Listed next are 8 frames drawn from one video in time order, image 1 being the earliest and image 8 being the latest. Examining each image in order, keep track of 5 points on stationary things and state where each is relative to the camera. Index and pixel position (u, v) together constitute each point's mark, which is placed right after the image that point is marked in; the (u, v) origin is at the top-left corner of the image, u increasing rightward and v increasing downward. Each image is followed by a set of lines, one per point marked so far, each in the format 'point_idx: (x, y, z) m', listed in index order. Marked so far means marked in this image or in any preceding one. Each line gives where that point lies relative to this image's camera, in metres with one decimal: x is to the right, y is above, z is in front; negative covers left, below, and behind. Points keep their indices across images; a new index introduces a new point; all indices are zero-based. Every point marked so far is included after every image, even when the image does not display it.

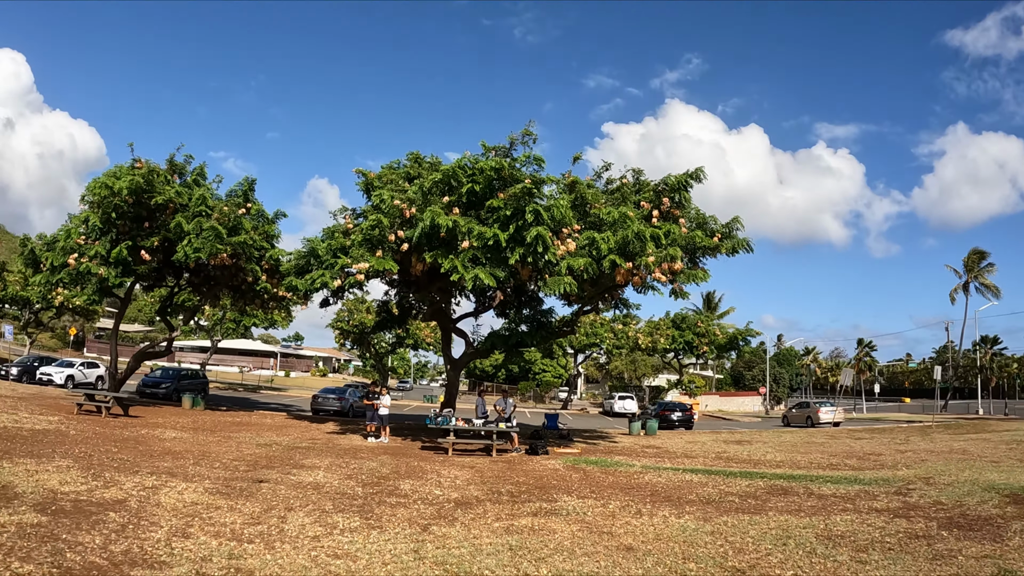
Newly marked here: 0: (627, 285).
0: (+3.2, +0.1, +20.1) m
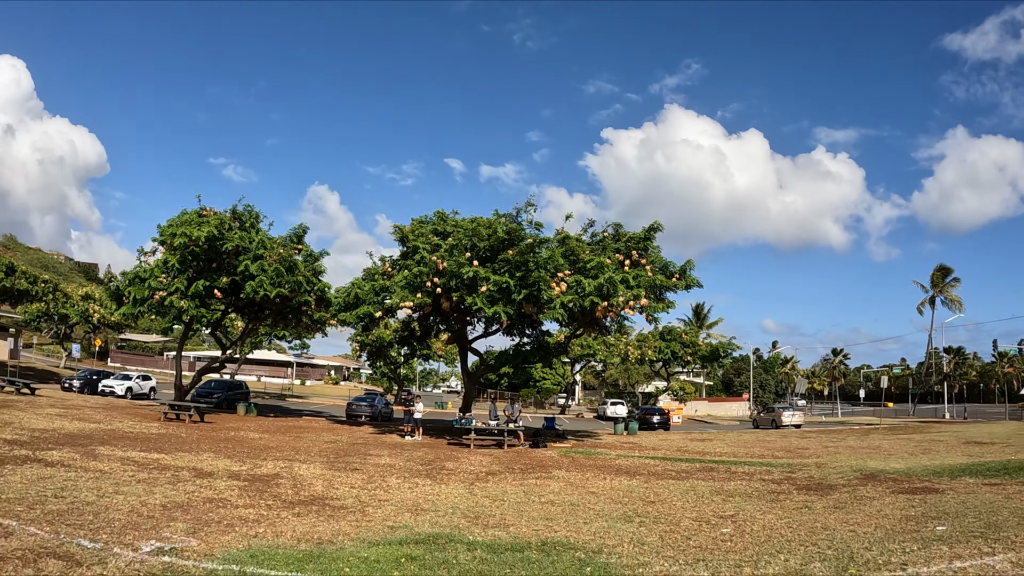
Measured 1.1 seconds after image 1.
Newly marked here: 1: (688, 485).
0: (+3.5, -1.0, +25.3) m
1: (+3.7, -4.1, +13.9) m
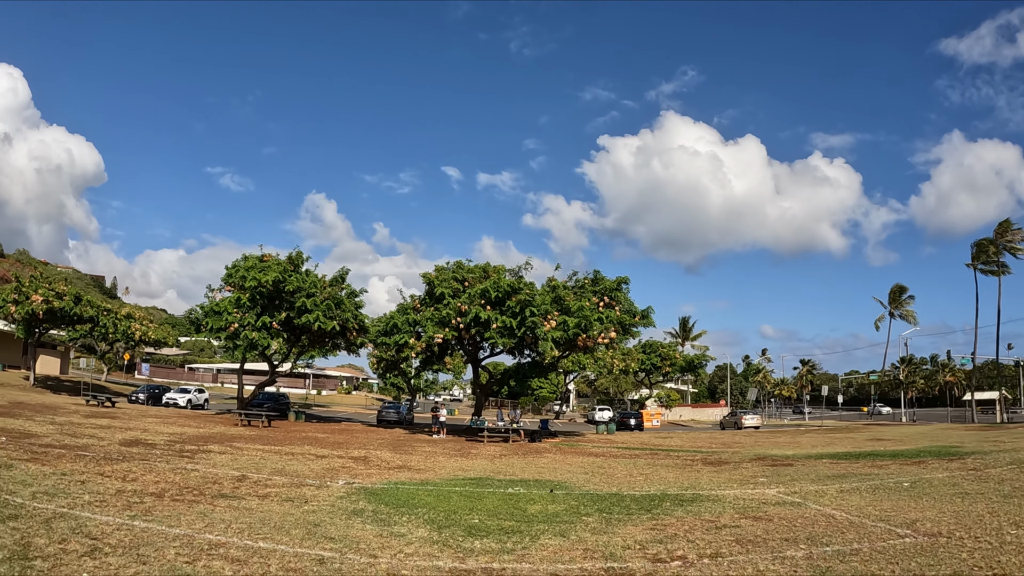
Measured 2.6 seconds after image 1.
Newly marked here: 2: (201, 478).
0: (+3.6, -2.7, +33.0) m
1: (+3.9, -5.5, +21.6) m
2: (-6.5, -3.9, +14.1) m
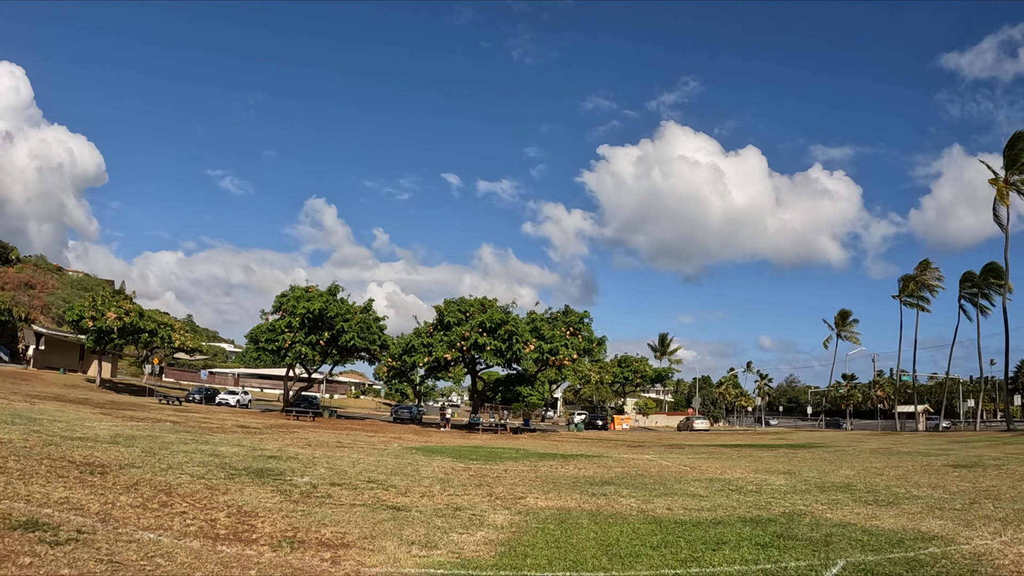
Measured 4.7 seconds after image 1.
0: (+2.9, -4.7, +43.8) m
1: (+3.2, -7.5, +32.3) m
2: (-7.1, -5.6, +24.9) m
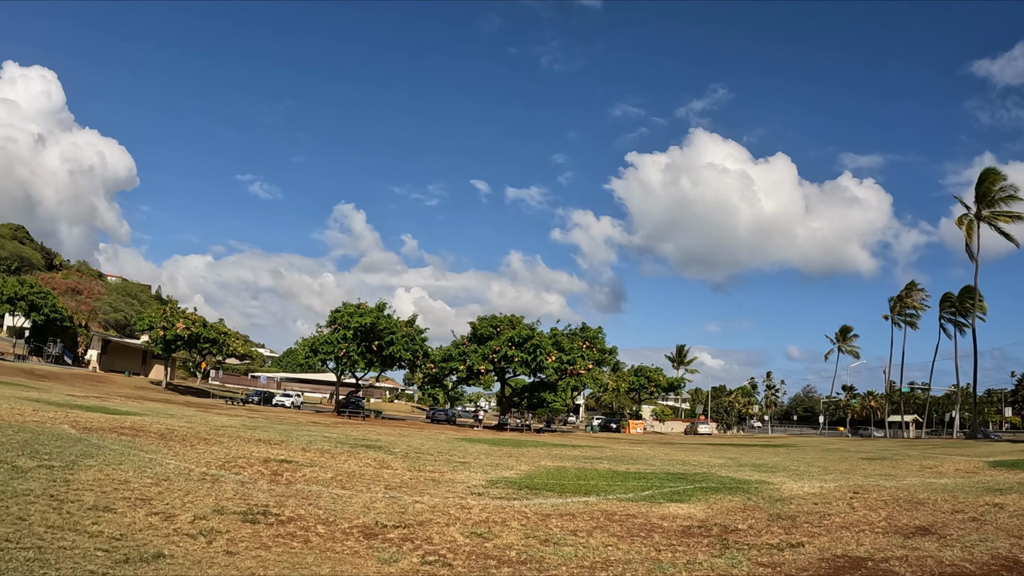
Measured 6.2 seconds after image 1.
0: (+4.6, -6.3, +51.2) m
1: (+4.4, -9.0, +39.6) m
2: (-6.1, -6.9, +32.6) m
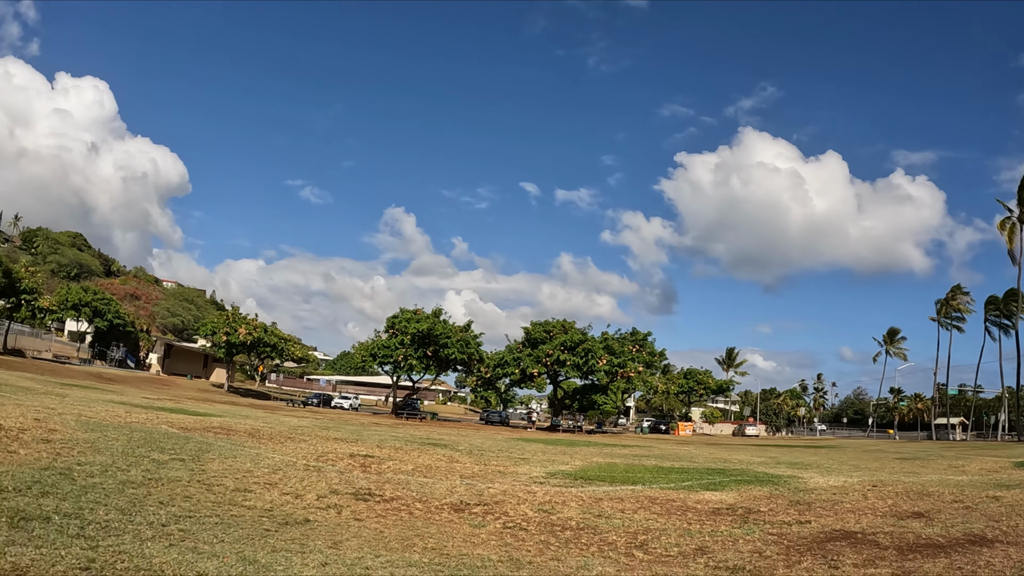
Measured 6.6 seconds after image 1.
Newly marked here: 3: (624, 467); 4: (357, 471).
0: (+8.4, -6.8, +52.9) m
1: (+7.5, -9.4, +41.4) m
2: (-3.5, -7.5, +35.1) m
3: (+3.2, -5.2, +19.4) m
4: (-3.6, -4.2, +15.5) m
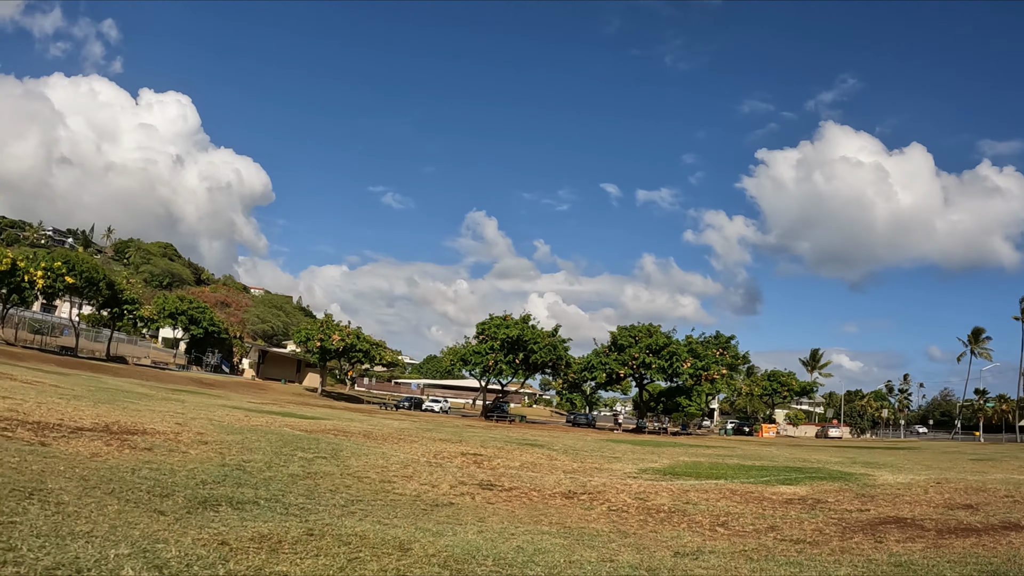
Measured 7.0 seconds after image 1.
0: (+15.0, -7.1, +54.0) m
1: (+12.9, -9.8, +42.7) m
2: (+1.2, -8.1, +37.6) m
3: (+6.1, -5.6, +21.3) m
4: (-1.1, -4.8, +18.2) m
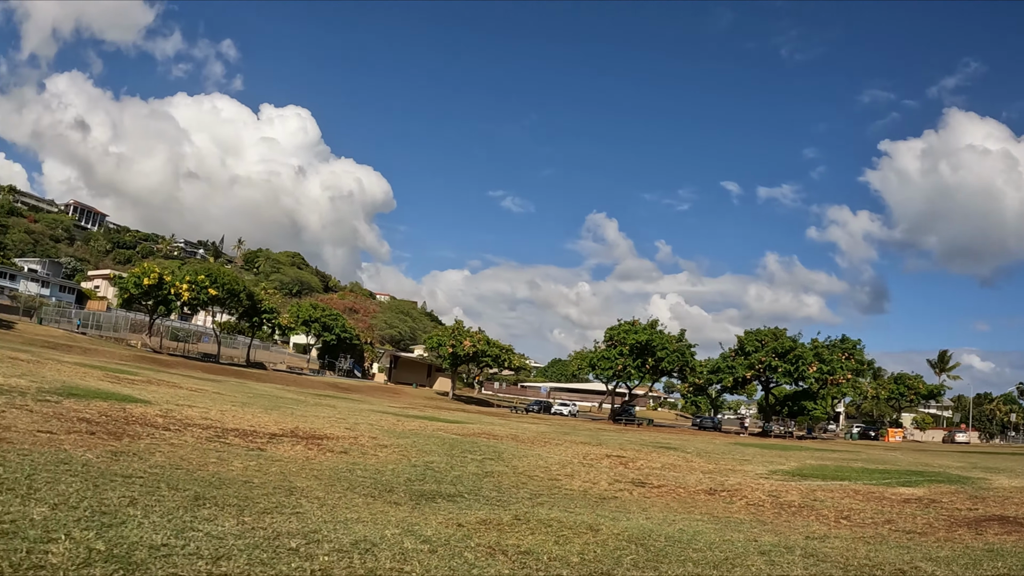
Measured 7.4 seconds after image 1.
0: (+25.3, -7.1, +53.7) m
1: (+21.5, -9.9, +42.9) m
2: (+9.1, -8.7, +39.9) m
3: (+11.1, -6.1, +23.0) m
4: (+3.4, -5.6, +21.1) m
